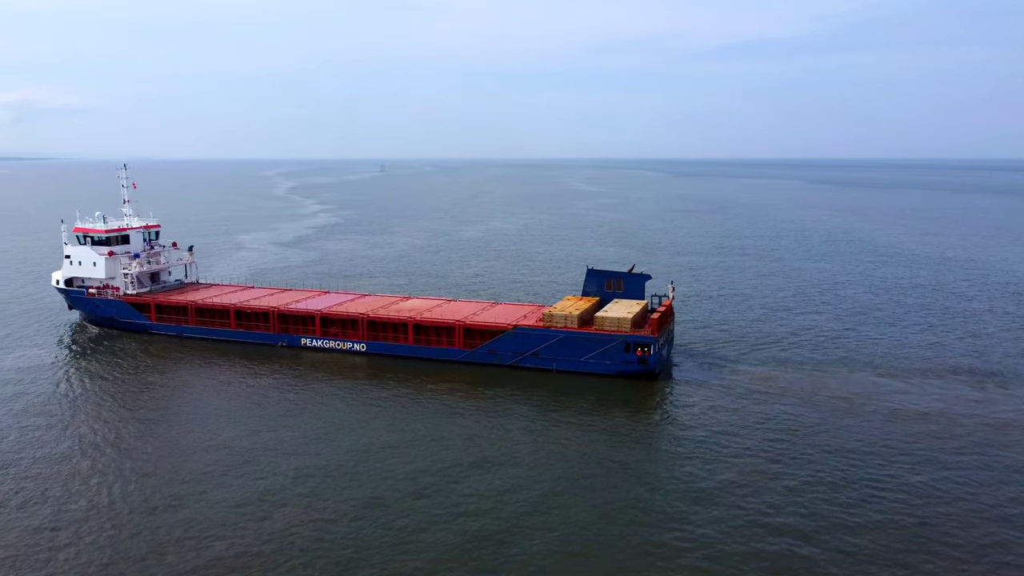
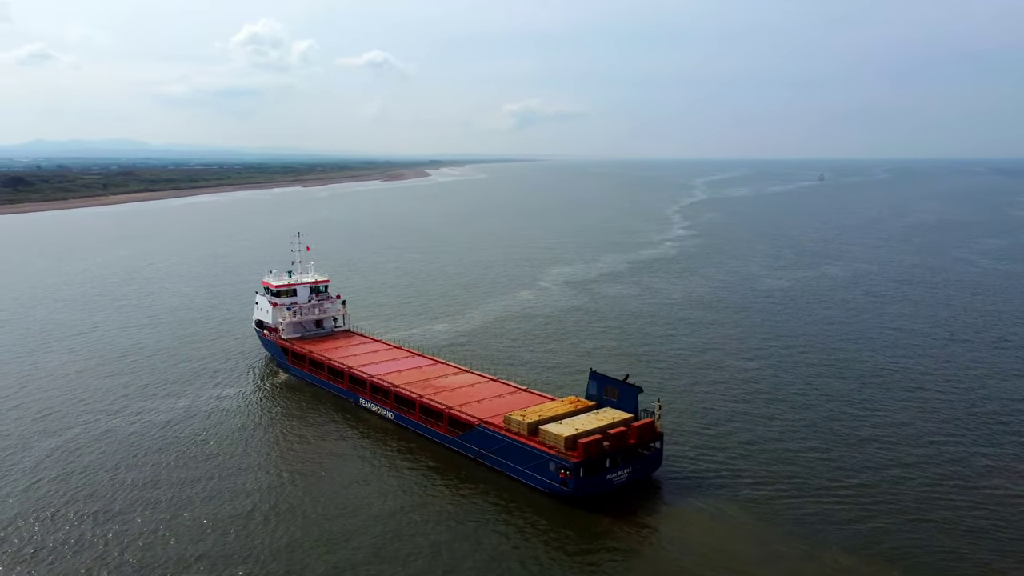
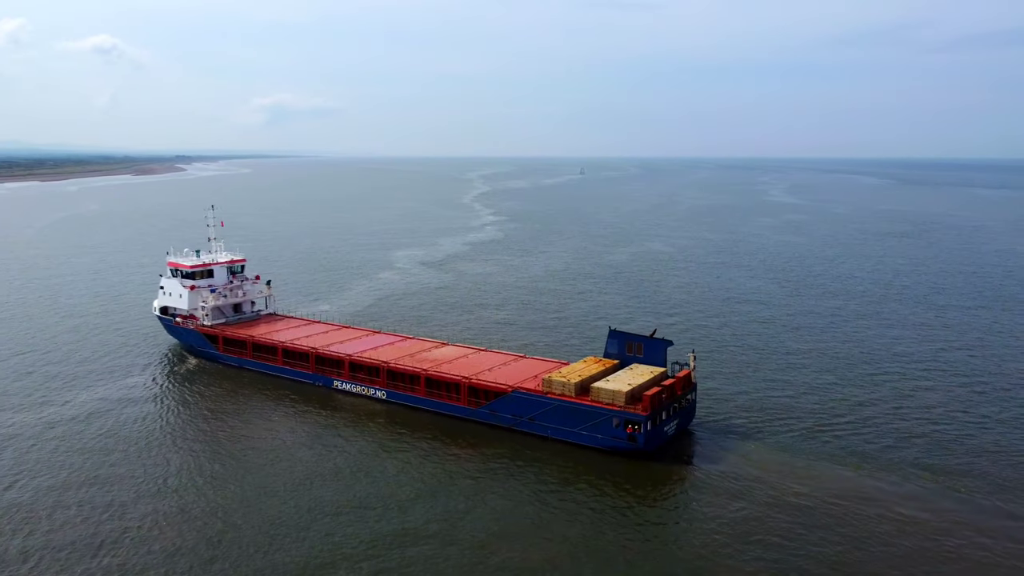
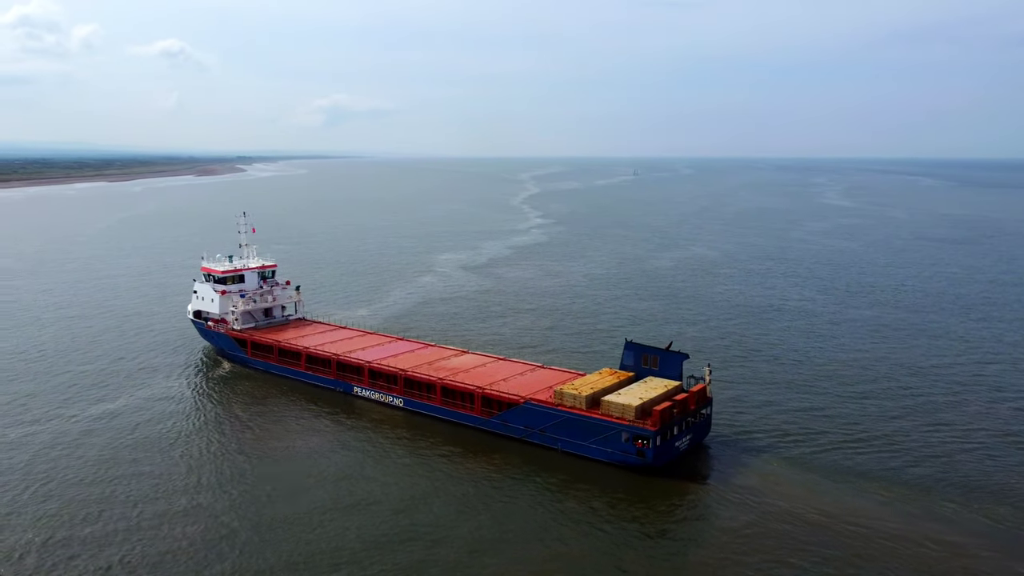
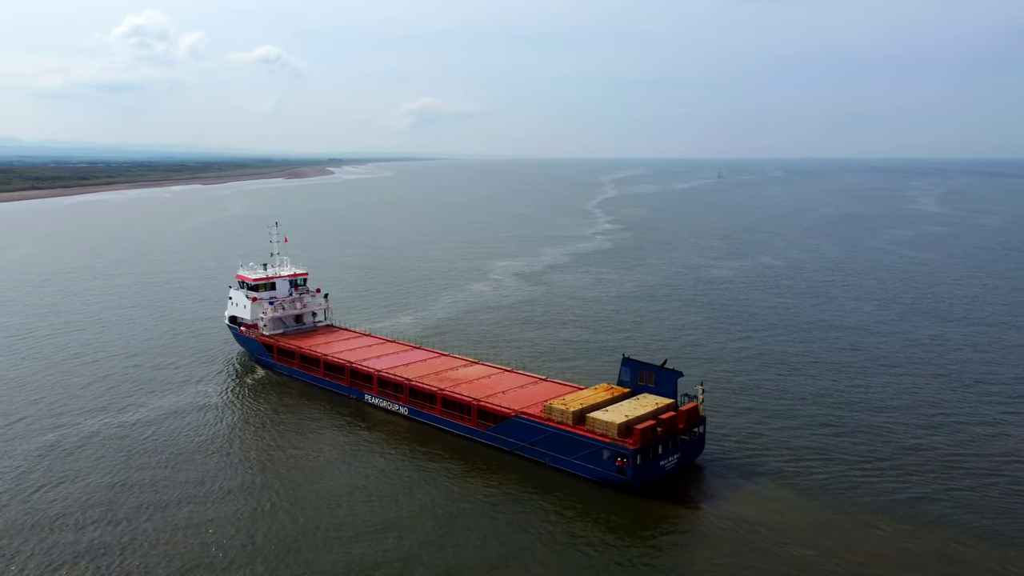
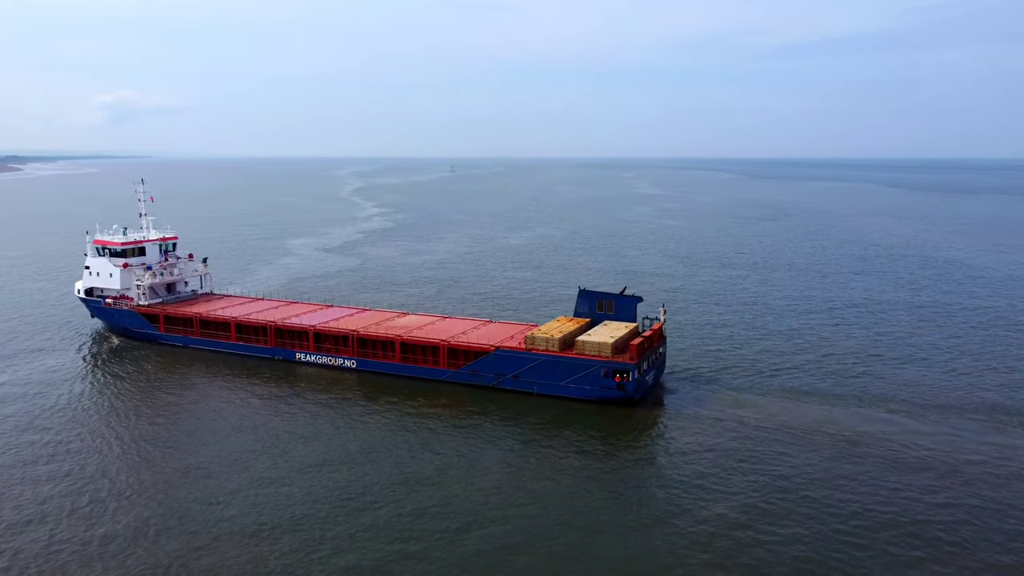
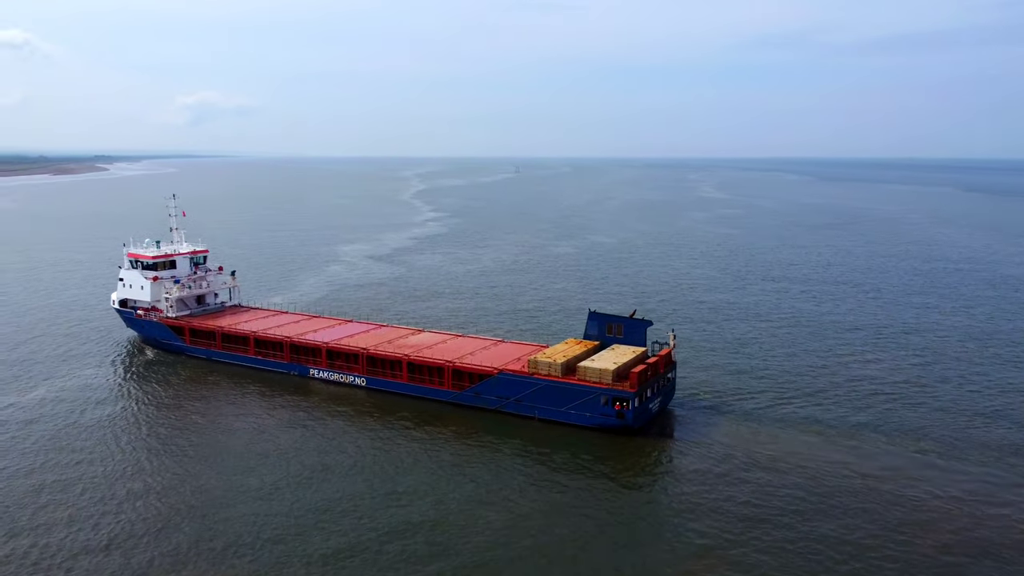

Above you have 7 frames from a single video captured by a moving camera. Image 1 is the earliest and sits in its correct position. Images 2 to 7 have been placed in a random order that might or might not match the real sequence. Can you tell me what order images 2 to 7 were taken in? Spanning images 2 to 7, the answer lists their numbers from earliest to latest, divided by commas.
6, 7, 3, 4, 5, 2
